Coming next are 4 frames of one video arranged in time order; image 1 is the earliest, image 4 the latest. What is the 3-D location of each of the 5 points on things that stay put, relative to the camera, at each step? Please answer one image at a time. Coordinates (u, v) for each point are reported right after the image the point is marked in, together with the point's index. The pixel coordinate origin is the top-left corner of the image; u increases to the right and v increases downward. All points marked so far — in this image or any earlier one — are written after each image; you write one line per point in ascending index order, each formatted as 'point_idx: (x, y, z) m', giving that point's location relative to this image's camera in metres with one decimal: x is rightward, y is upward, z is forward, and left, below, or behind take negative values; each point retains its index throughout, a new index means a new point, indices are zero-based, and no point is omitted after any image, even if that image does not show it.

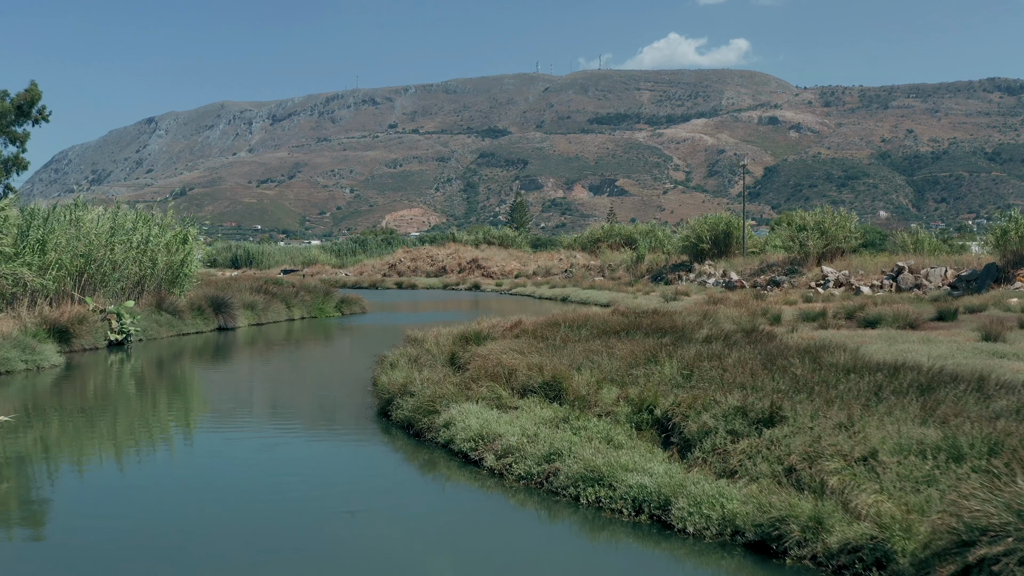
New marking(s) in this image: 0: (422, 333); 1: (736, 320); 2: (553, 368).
0: (-1.7, -0.9, +14.1) m
1: (+5.2, -0.8, +17.4) m
2: (+0.5, -1.0, +8.9) m
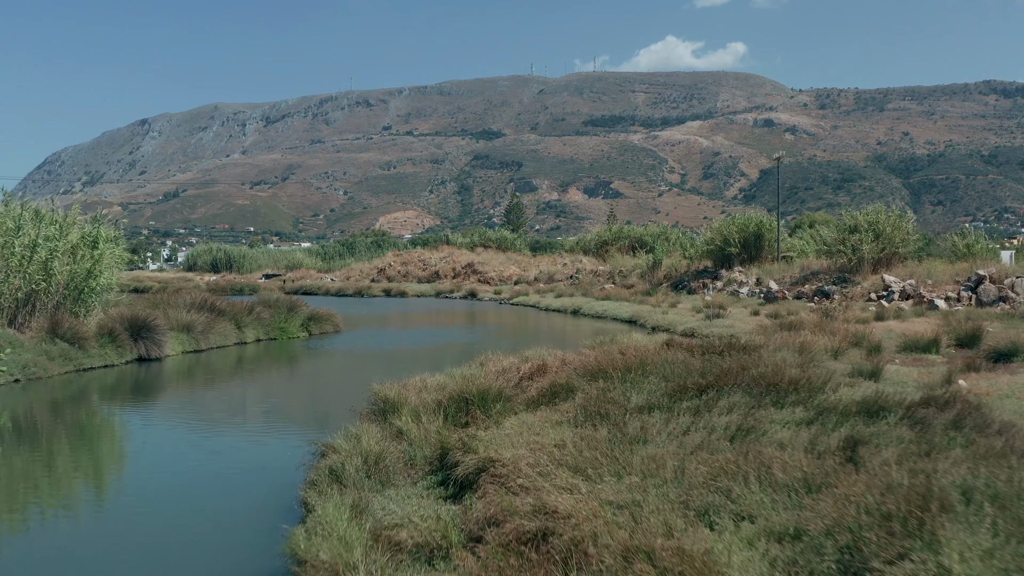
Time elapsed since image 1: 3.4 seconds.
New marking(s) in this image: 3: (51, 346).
0: (-1.4, -1.3, +9.1) m
1: (+5.5, -1.2, +12.4) m
2: (+0.9, -1.4, +3.9) m
3: (-9.5, -1.2, +15.5) m
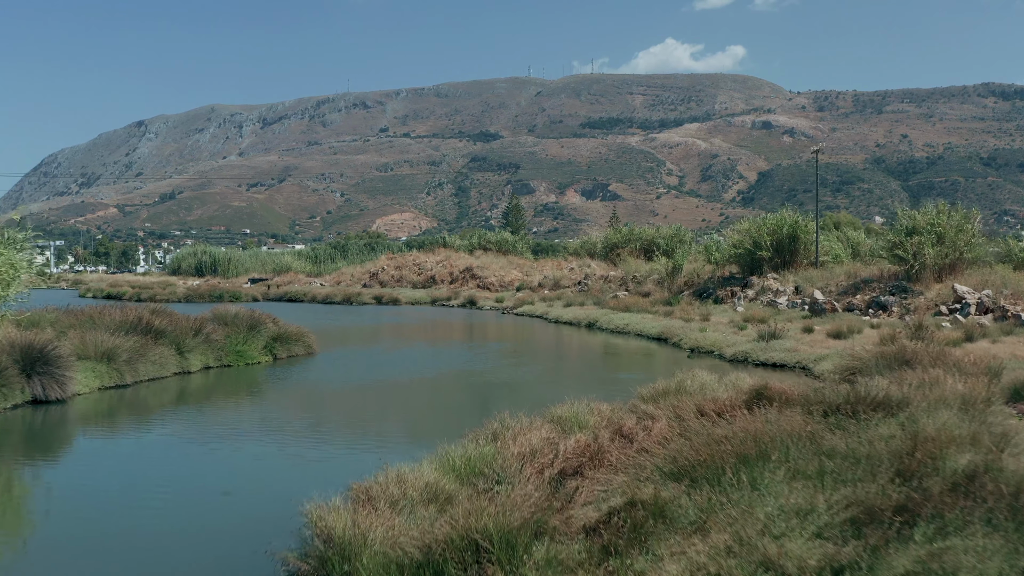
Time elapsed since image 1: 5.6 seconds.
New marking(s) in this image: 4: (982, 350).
0: (-1.0, -1.6, +5.1) m
1: (+5.8, -1.5, +8.4) m
2: (+1.2, -1.6, -0.1) m
3: (-9.2, -1.5, +11.5) m
4: (+10.2, -1.3, +16.1) m
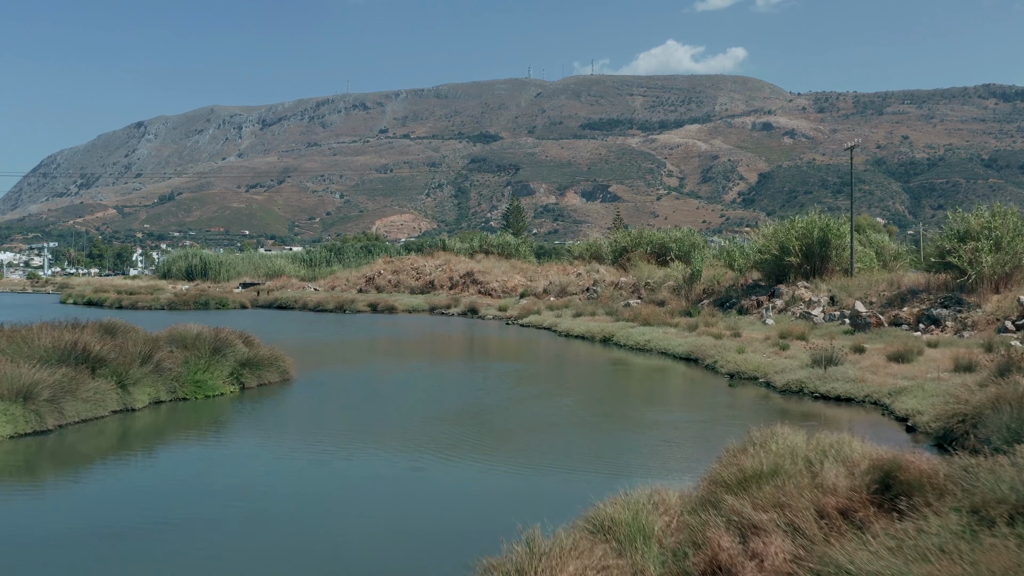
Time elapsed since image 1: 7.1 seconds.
0: (-0.8, -1.9, +2.3) m
1: (+6.0, -1.8, +5.7) m
2: (+1.4, -1.9, -2.9) m
3: (-9.0, -1.8, +8.8) m
4: (+10.4, -1.7, +13.4) m
